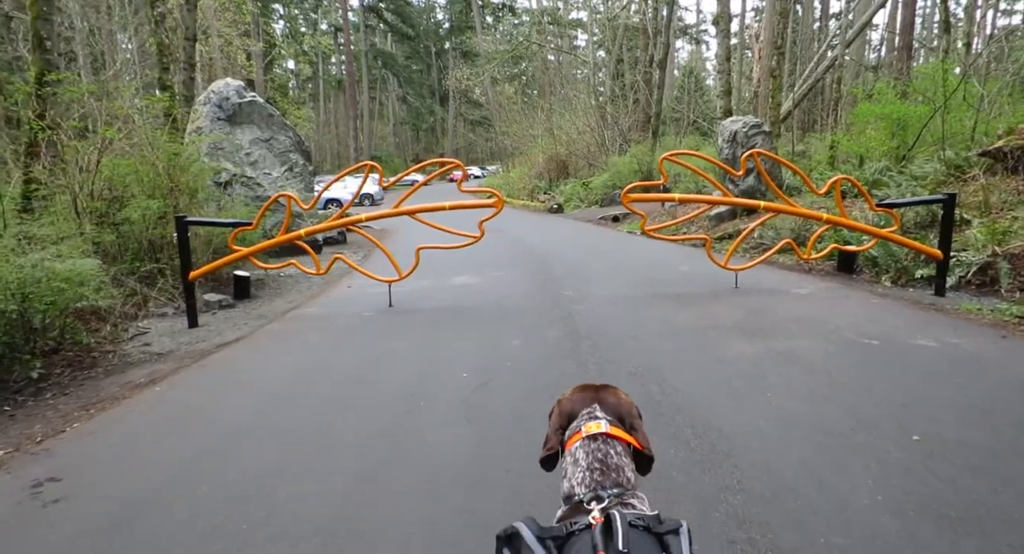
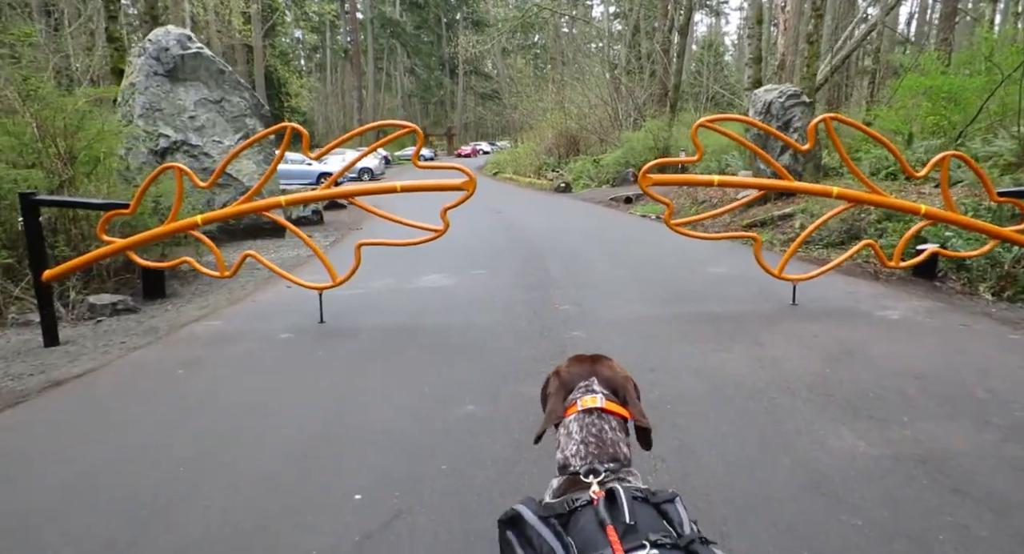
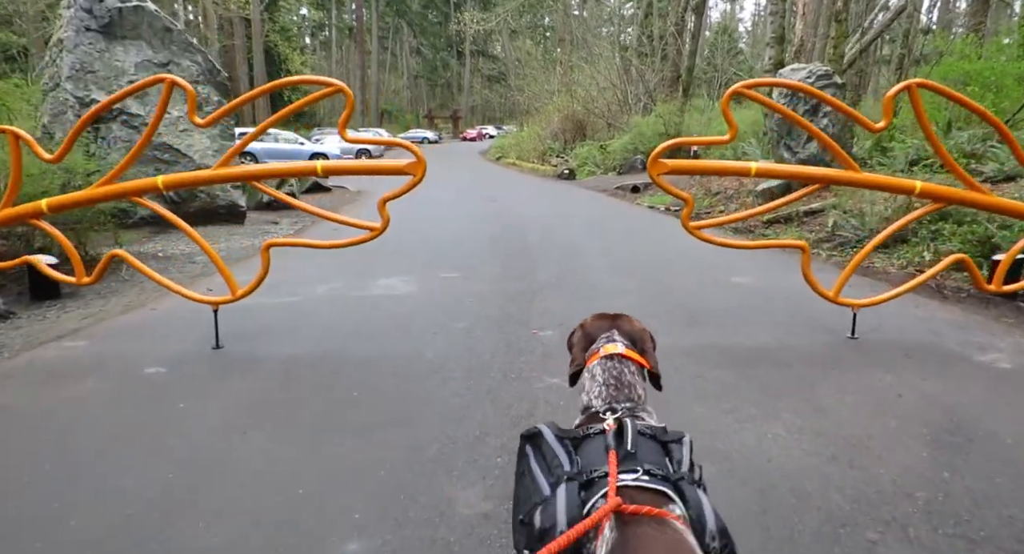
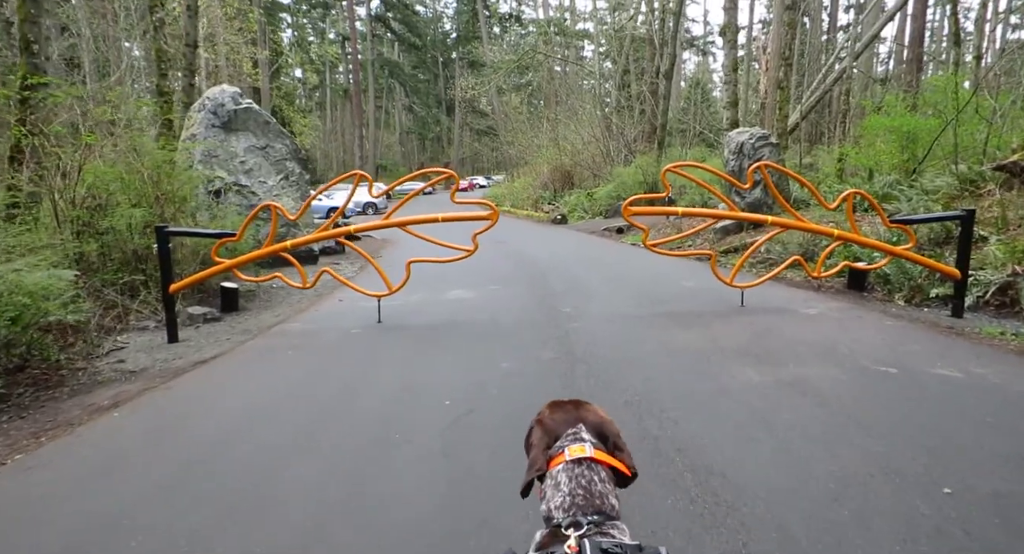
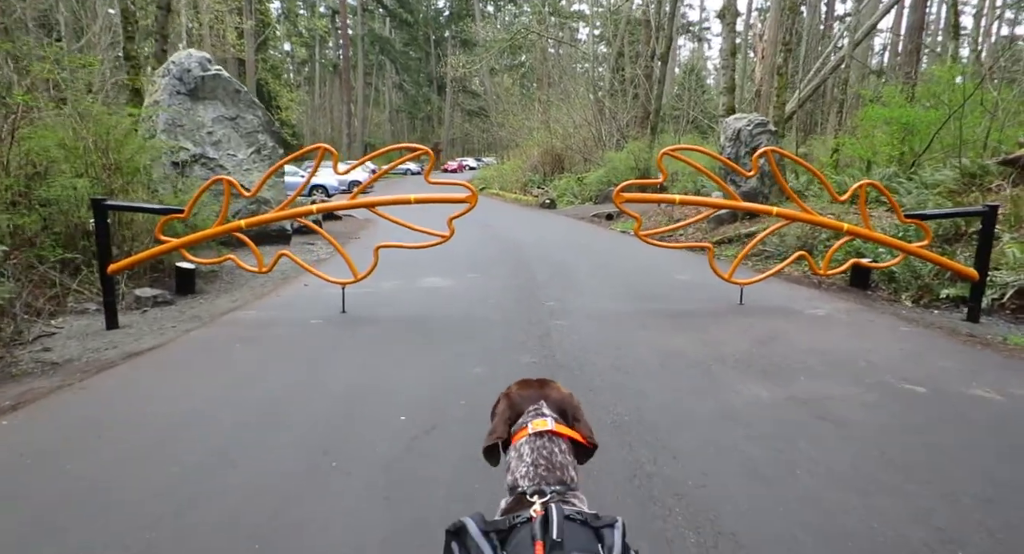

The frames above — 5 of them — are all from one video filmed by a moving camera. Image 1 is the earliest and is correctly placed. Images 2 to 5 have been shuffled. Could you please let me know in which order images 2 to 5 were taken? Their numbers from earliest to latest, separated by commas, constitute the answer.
4, 5, 2, 3
